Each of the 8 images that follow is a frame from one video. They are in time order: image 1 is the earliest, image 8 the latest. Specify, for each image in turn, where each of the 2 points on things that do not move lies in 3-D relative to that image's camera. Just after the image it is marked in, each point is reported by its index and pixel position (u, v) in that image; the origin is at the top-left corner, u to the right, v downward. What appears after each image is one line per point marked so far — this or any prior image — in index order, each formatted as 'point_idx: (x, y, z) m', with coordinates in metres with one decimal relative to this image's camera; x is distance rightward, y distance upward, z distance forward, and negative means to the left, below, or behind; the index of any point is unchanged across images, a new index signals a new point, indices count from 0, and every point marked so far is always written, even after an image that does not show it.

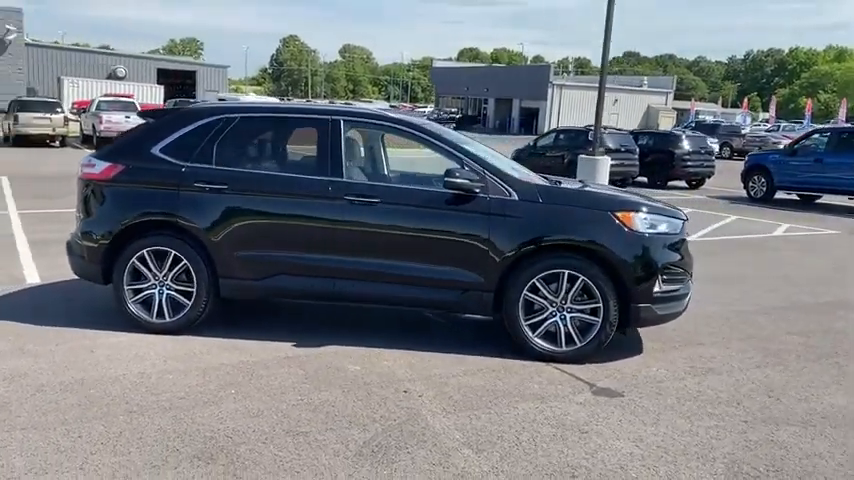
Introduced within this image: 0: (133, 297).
0: (-2.5, -0.5, +6.2) m
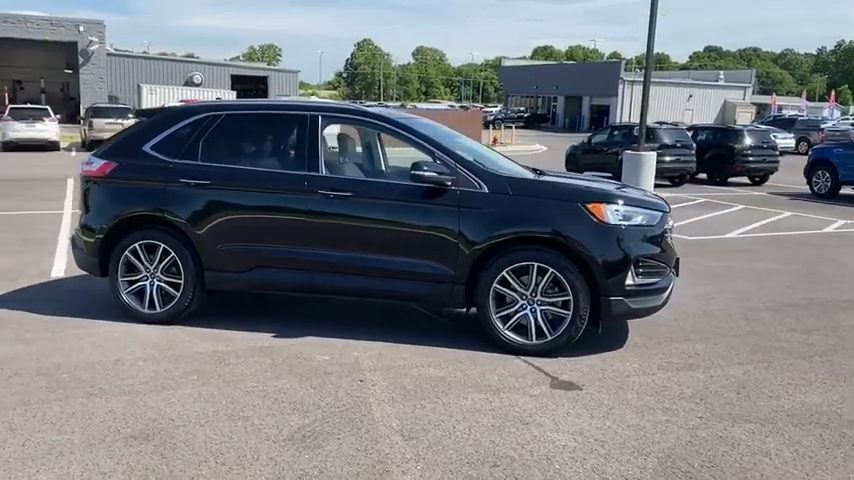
0: (-2.6, -0.4, +6.5) m
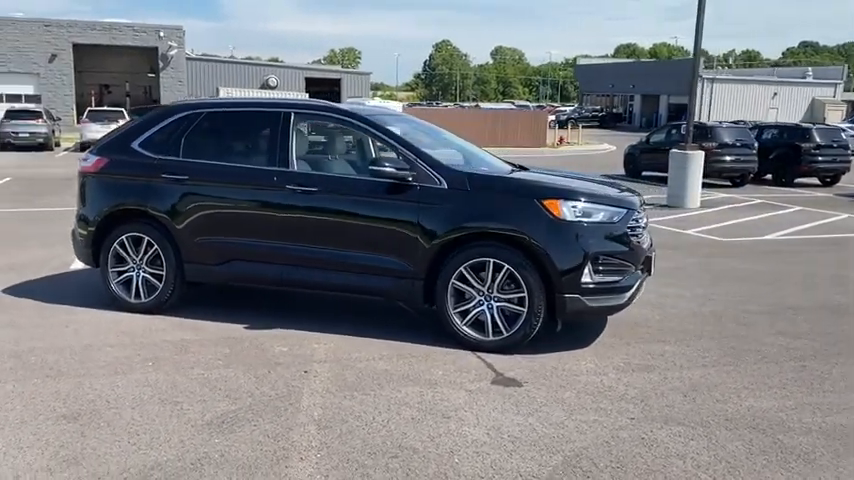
0: (-2.9, -0.4, +6.8) m
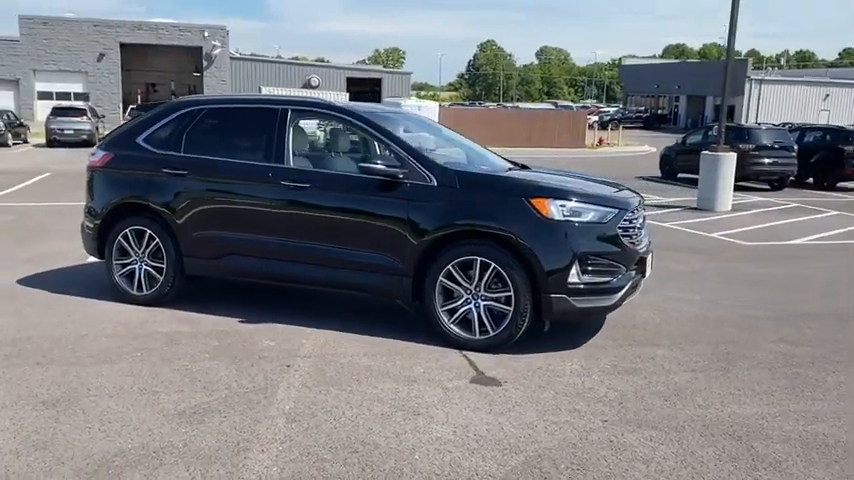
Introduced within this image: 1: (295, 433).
0: (-2.9, -0.3, +6.9) m
1: (-0.7, -1.1, +4.1) m
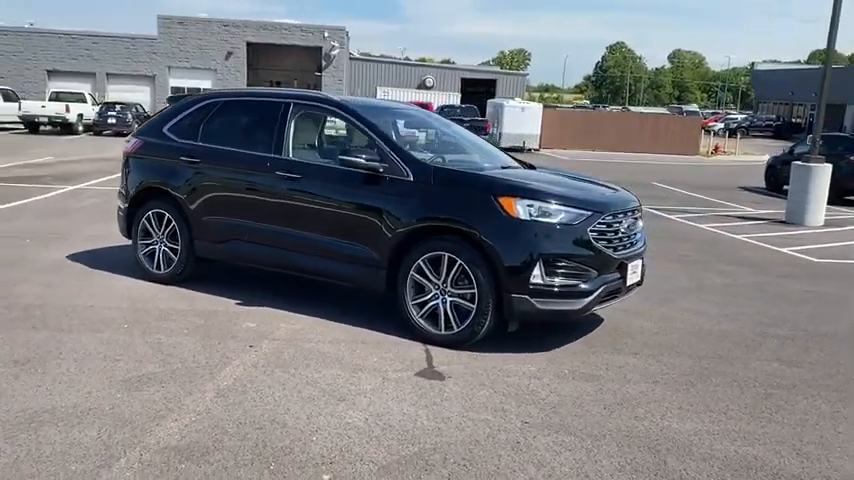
0: (-2.9, -0.1, +7.5) m
1: (-1.2, -1.0, +4.3) m
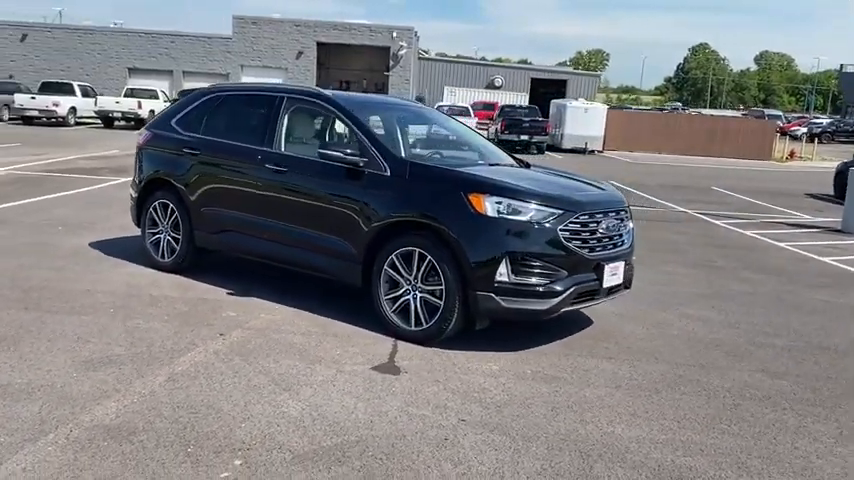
0: (-2.9, 0.0, +7.7) m
1: (-1.6, -0.9, +4.4) m
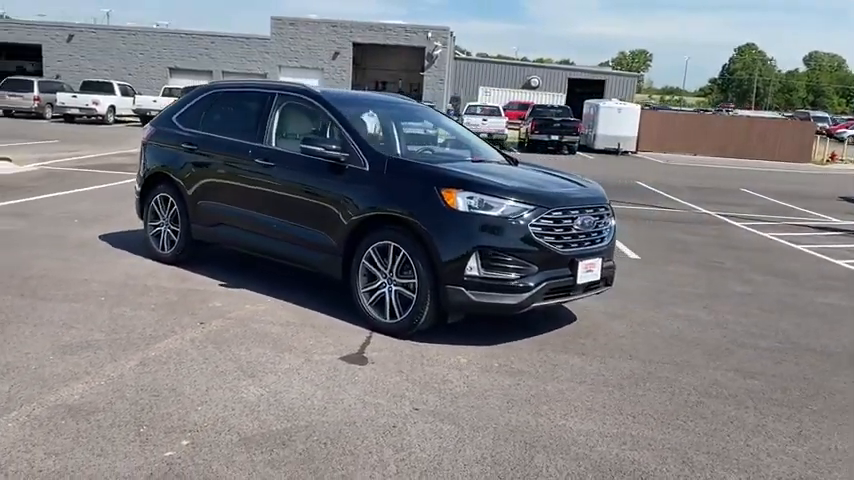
0: (-3.0, +0.1, +7.9) m
1: (-1.8, -0.8, +4.6) m
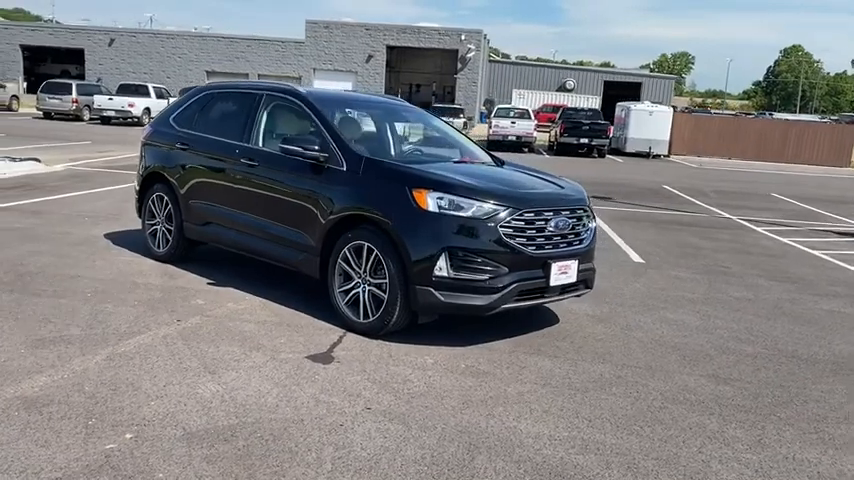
0: (-3.1, +0.1, +8.1) m
1: (-2.1, -0.8, +4.7) m
